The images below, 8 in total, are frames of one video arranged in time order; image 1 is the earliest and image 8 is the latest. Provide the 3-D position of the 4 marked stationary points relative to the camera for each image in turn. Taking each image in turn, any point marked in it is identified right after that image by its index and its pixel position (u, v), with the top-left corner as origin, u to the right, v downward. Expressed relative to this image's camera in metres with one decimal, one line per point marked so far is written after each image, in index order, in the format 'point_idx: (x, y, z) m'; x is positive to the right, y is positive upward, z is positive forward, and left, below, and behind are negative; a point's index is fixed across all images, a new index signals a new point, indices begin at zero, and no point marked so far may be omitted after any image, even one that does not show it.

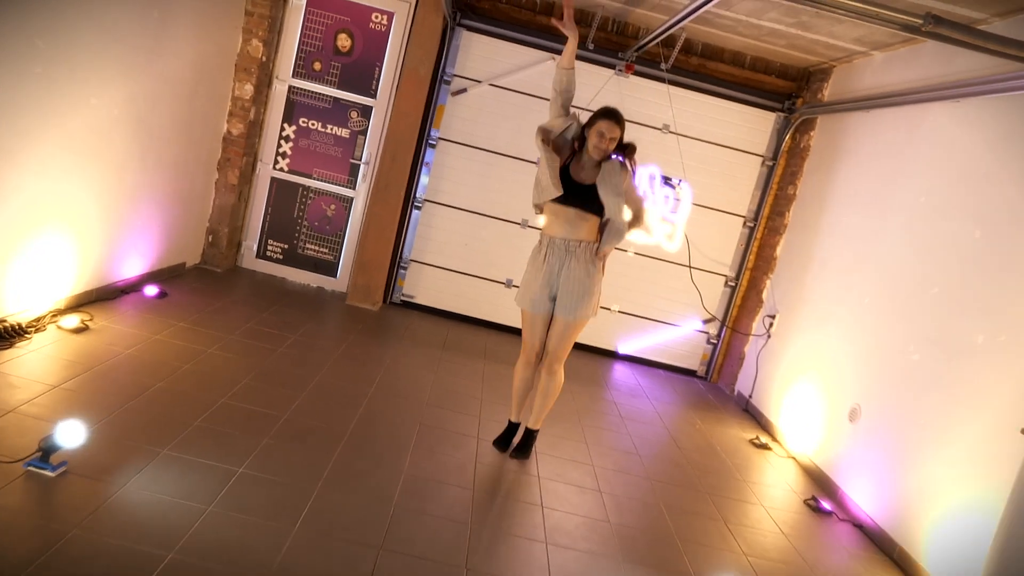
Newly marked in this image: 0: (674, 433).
0: (+1.0, -0.9, +4.3) m
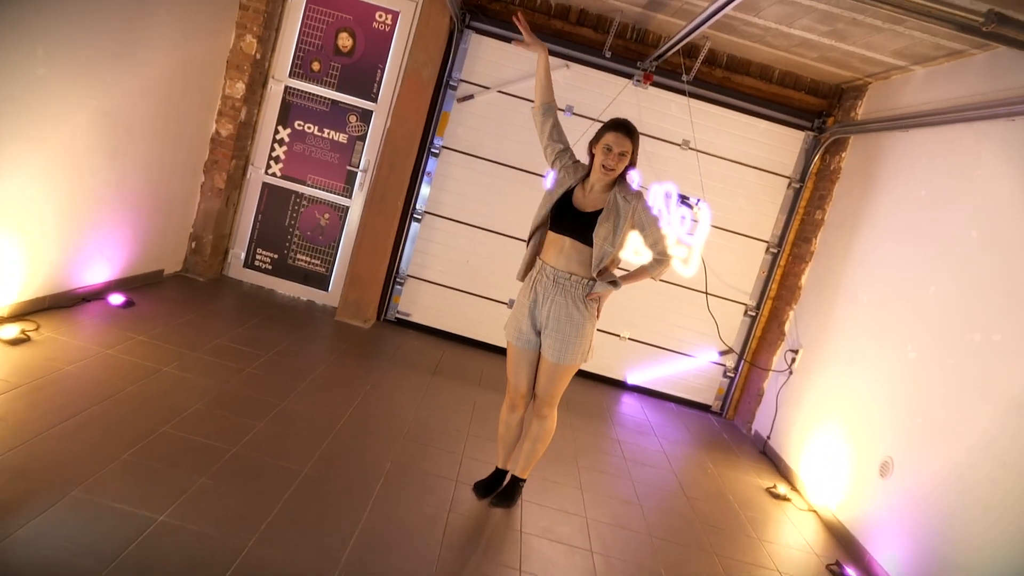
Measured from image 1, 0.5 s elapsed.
0: (+0.9, -1.0, +3.9) m
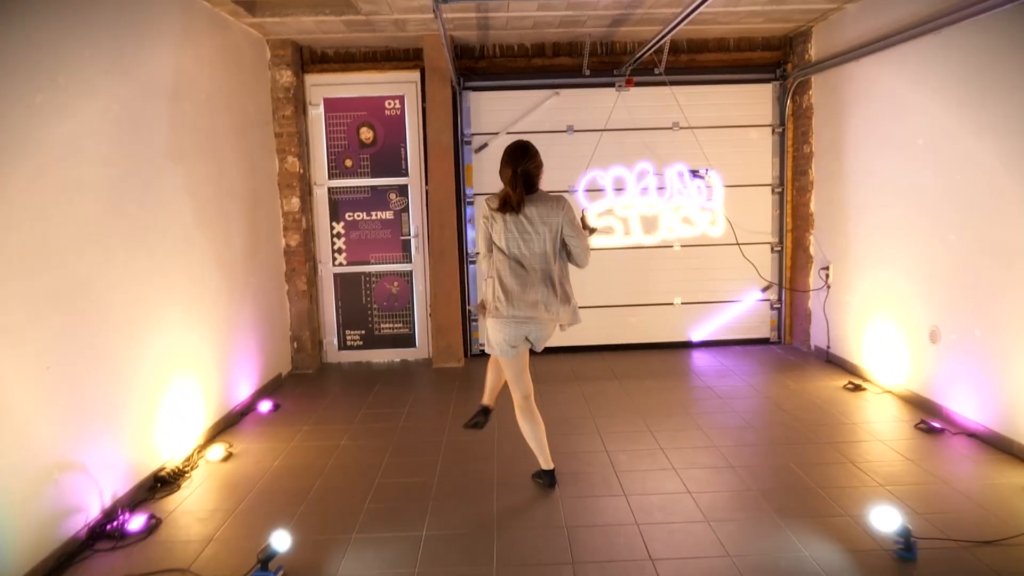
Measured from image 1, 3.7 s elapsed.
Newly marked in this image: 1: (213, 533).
0: (+1.7, -0.7, +4.6) m
1: (-1.2, -1.0, +2.9) m
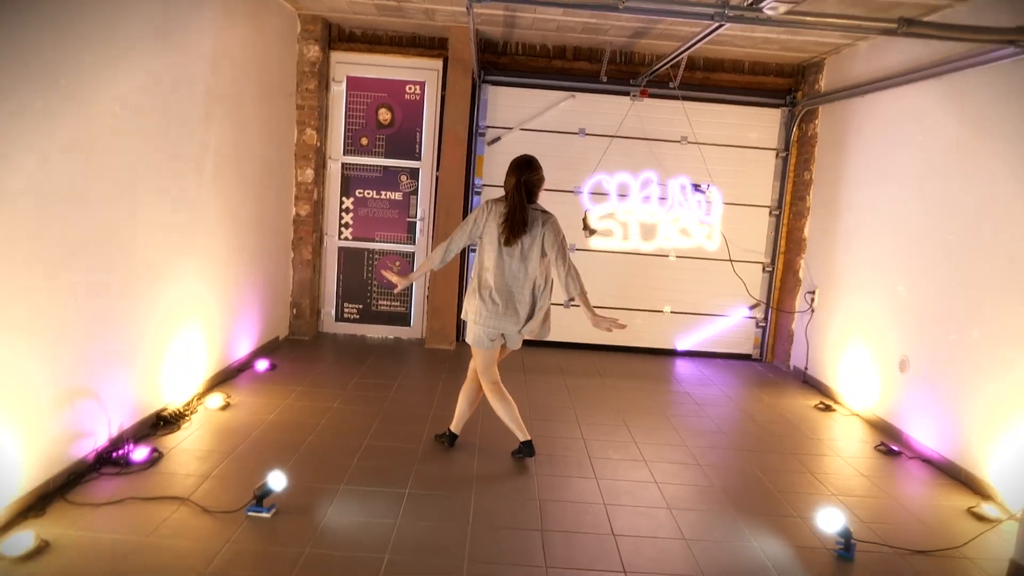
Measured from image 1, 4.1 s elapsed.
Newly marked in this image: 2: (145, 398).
0: (+1.6, -0.8, +4.7) m
1: (-1.3, -0.8, +3.0) m
2: (-1.8, -0.5, +3.4) m
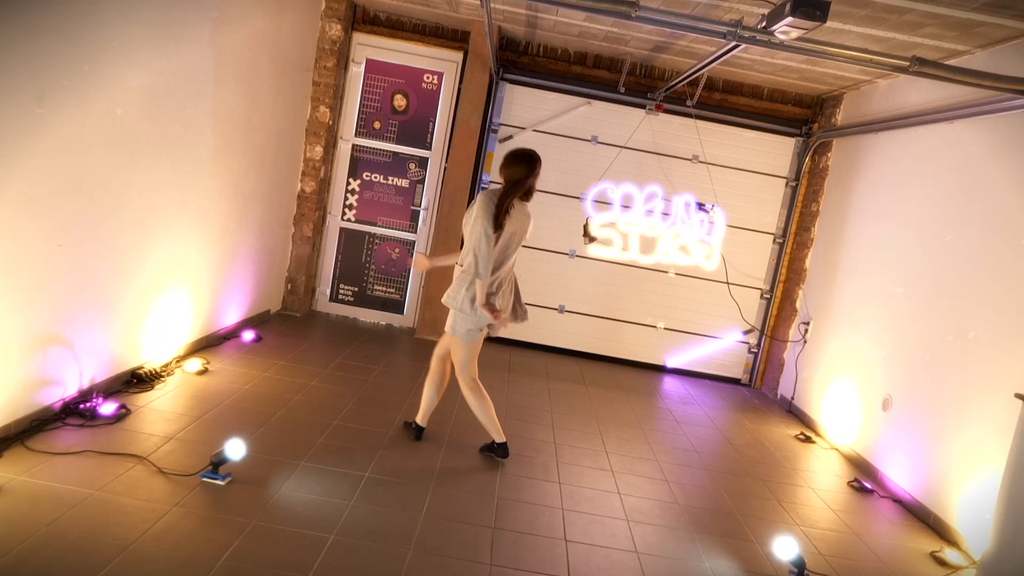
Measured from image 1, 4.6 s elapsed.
0: (+1.4, -1.0, +4.7) m
1: (-1.5, -0.6, +3.1) m
2: (-1.9, -0.3, +3.4) m
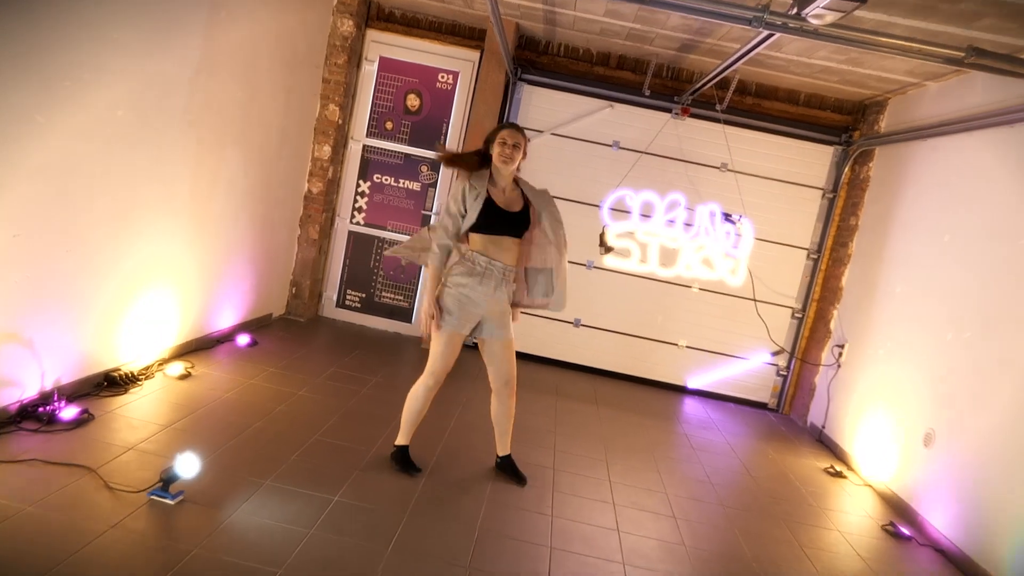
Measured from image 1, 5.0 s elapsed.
0: (+1.4, -1.1, +4.3) m
1: (-1.5, -0.6, +2.8) m
2: (-1.9, -0.3, +3.2) m
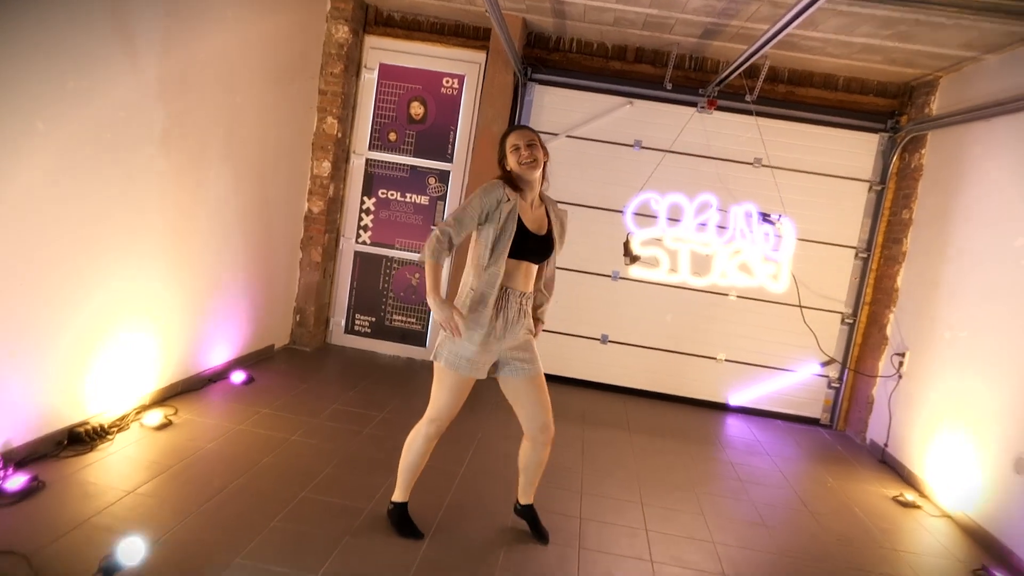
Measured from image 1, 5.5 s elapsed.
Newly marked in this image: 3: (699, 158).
0: (+1.6, -1.1, +3.8) m
1: (-1.5, -0.8, +2.4) m
2: (-1.9, -0.5, +2.9) m
3: (+1.3, +0.9, +5.0) m
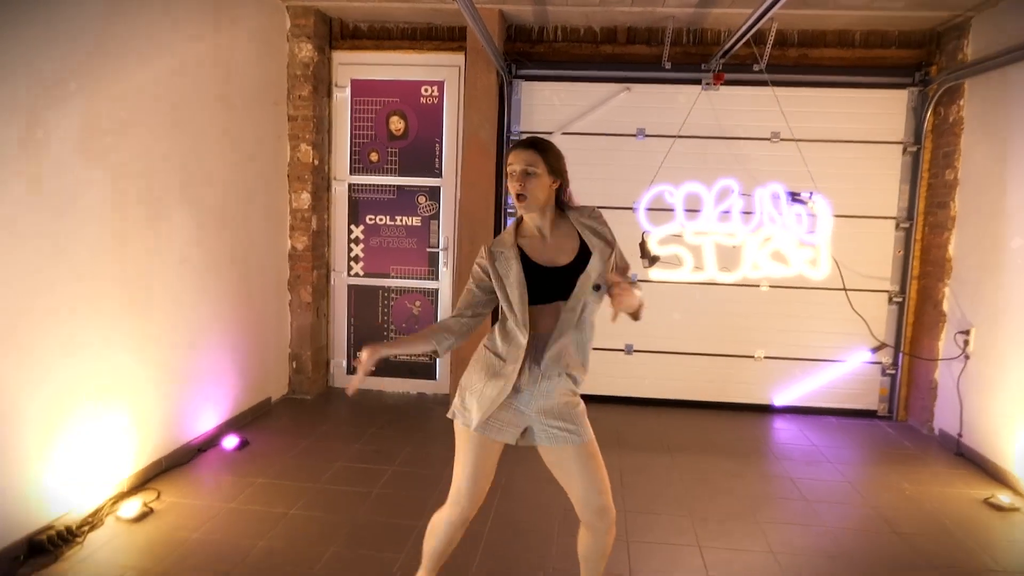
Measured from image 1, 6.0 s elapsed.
0: (+1.7, -1.1, +3.3) m
1: (-1.3, -1.0, +2.0) m
2: (-1.8, -0.8, +2.5) m
3: (+1.3, +1.0, +4.5) m
